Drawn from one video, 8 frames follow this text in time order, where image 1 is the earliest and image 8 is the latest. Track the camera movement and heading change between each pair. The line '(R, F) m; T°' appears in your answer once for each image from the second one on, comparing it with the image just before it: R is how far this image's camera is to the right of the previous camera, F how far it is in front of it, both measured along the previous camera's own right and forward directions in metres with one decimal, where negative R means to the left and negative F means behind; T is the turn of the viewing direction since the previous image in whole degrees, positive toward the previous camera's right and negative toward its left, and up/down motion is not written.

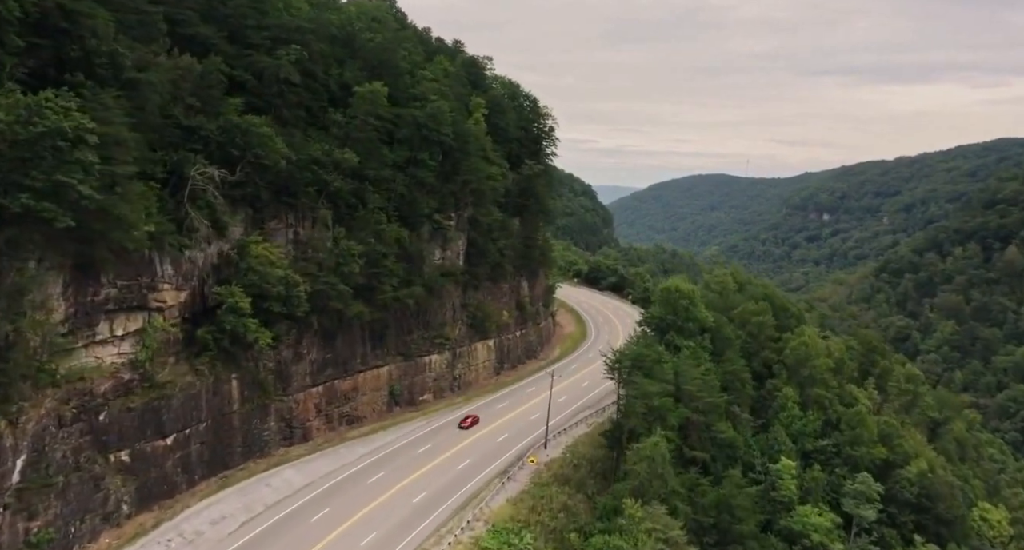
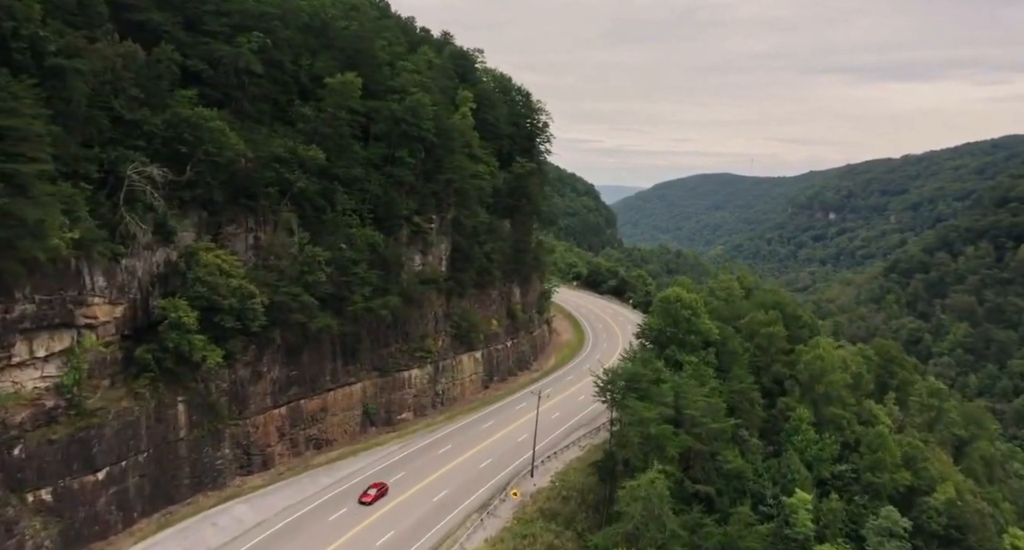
(+1.1, +4.4) m; 0°
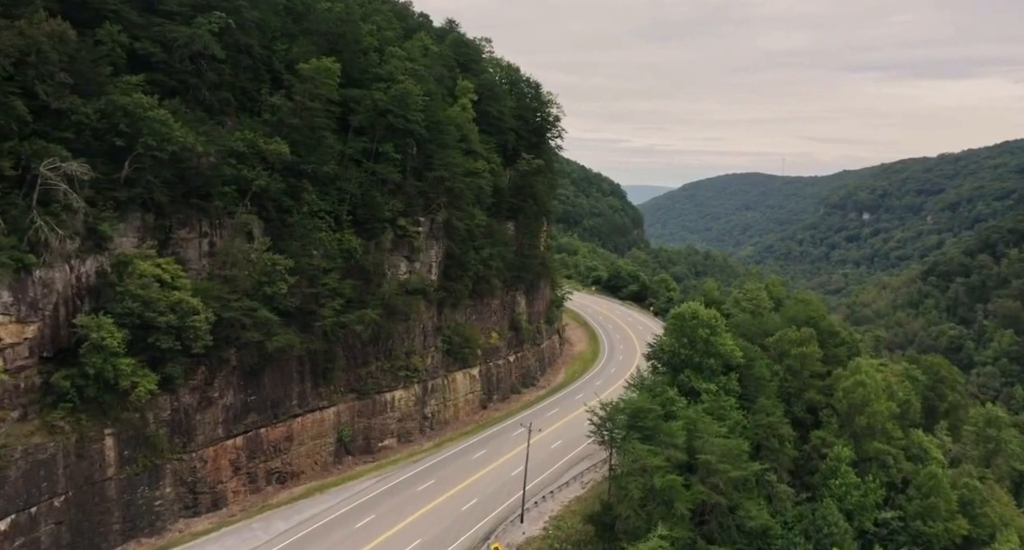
(+1.7, +5.6) m; -2°
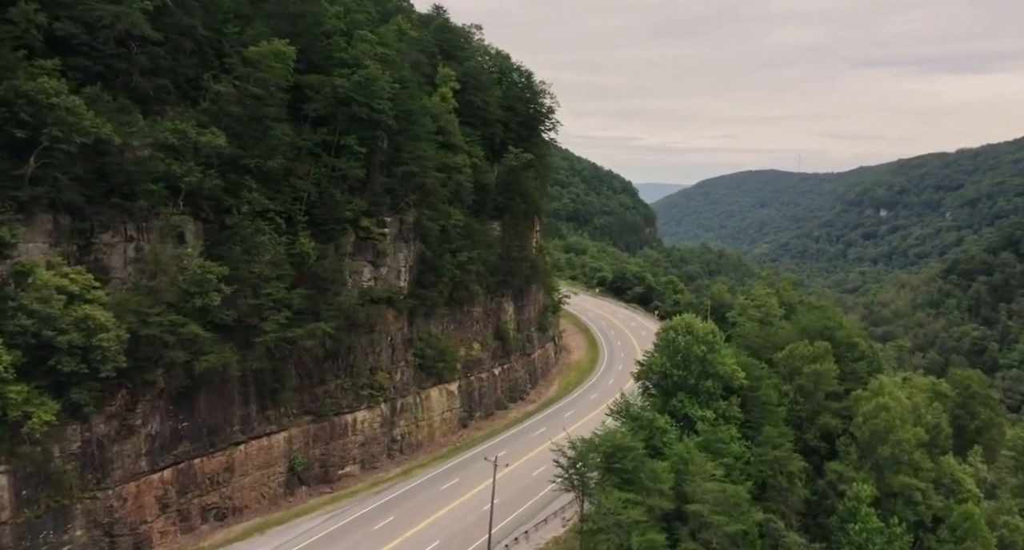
(+1.8, +4.7) m; -1°
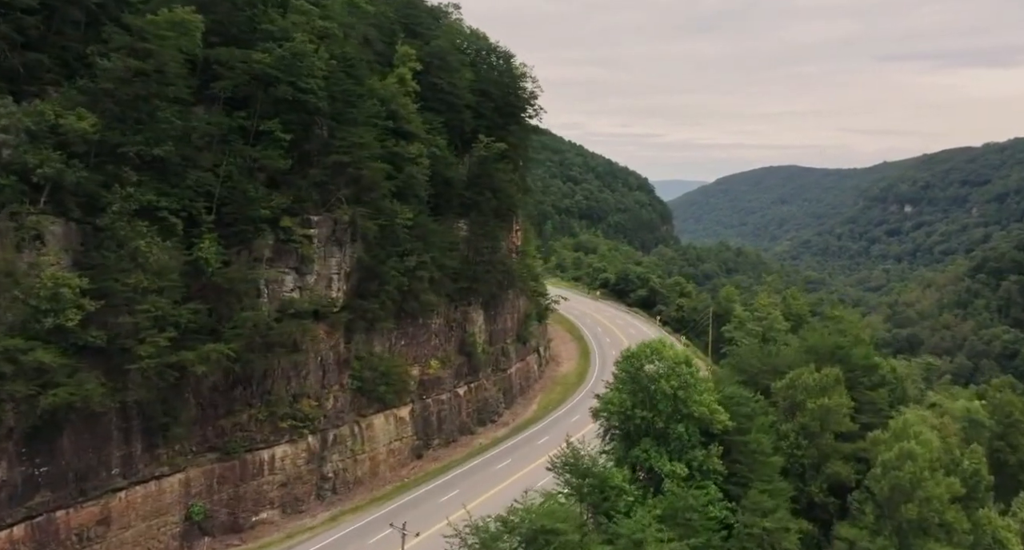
(+2.9, +6.3) m; -1°
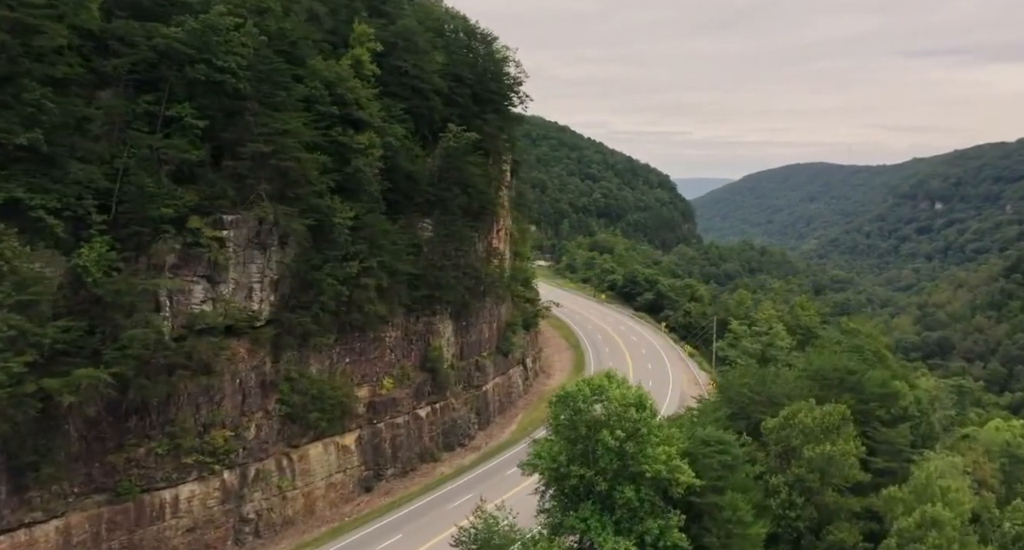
(+2.7, +5.2) m; -2°
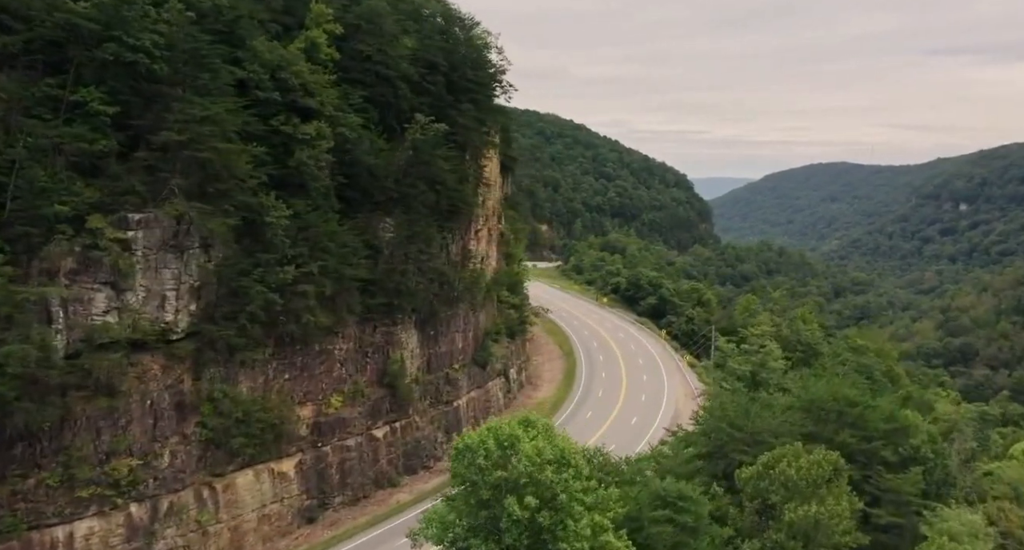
(+2.2, +3.9) m; -1°
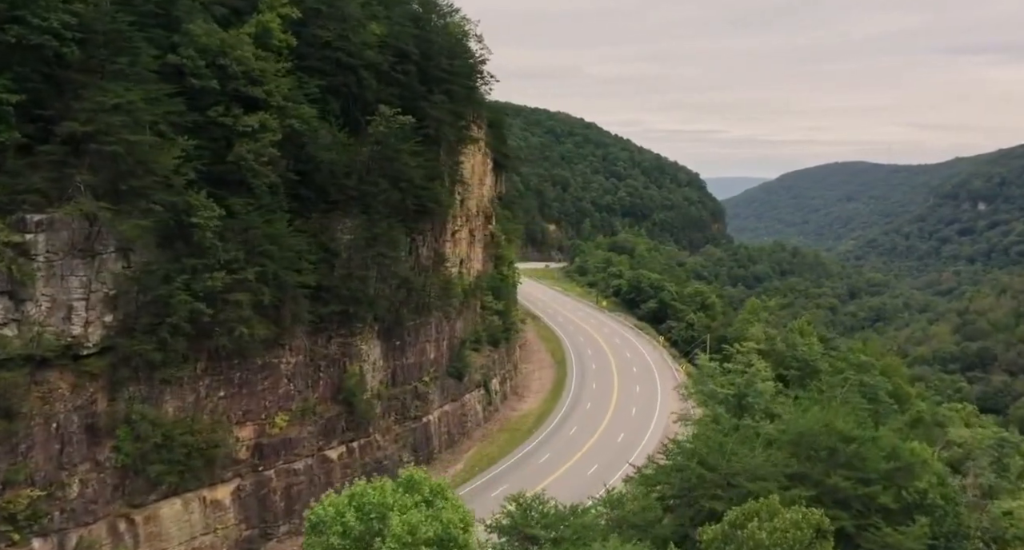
(+1.8, +3.1) m; -1°
